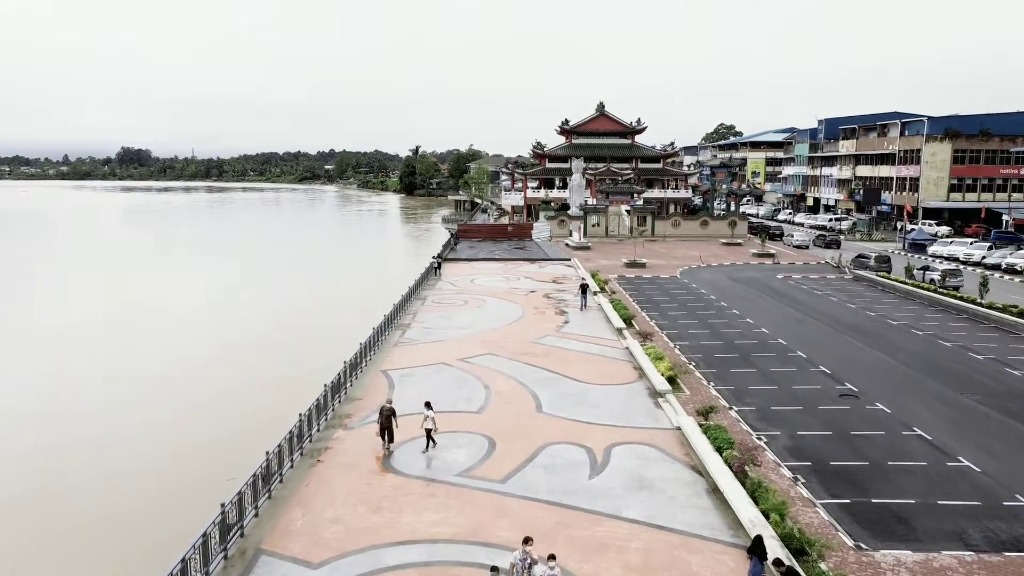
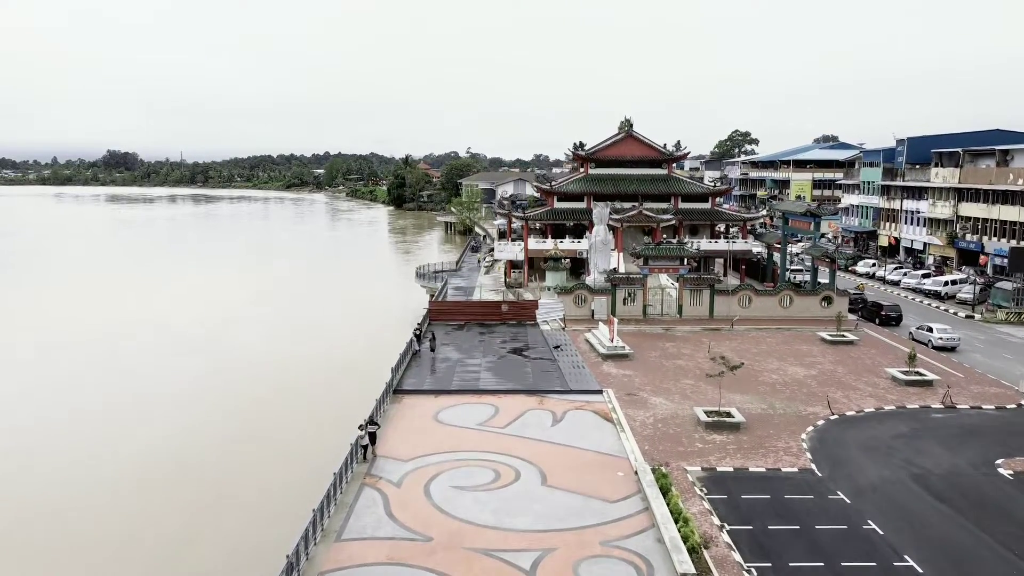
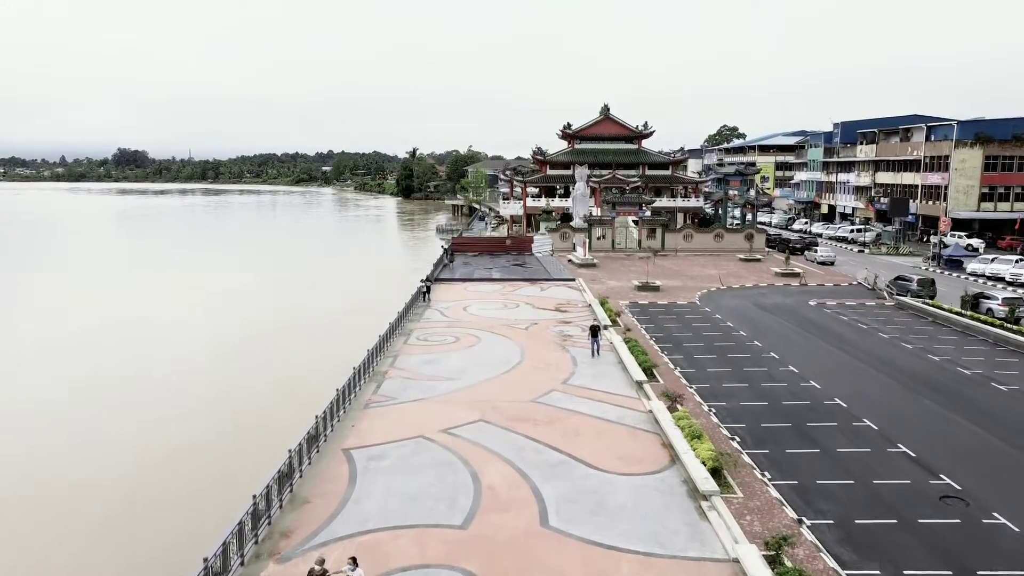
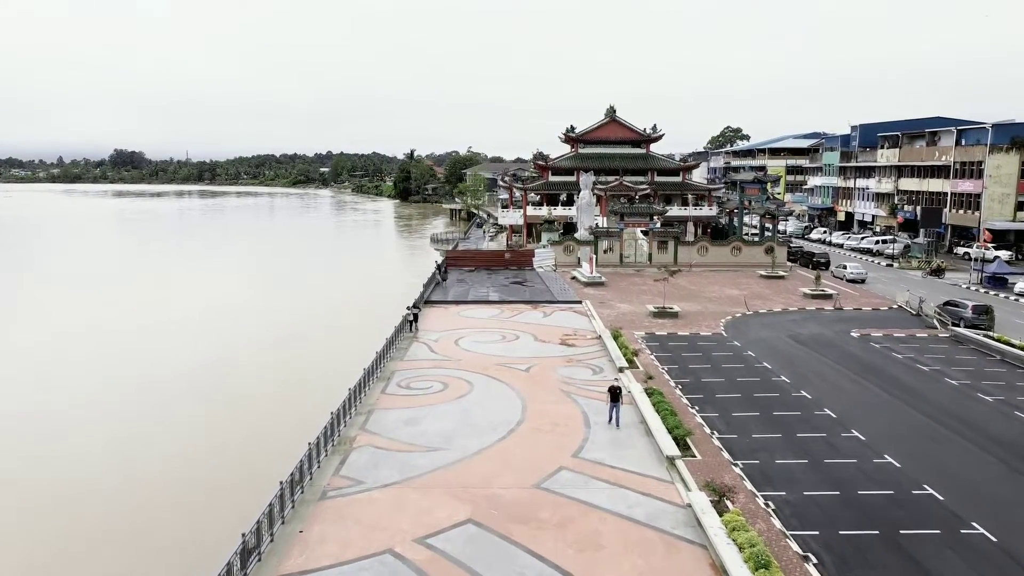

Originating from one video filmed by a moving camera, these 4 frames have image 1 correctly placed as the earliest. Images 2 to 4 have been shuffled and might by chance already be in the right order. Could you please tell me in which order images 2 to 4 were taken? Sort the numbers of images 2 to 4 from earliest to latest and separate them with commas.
3, 4, 2
